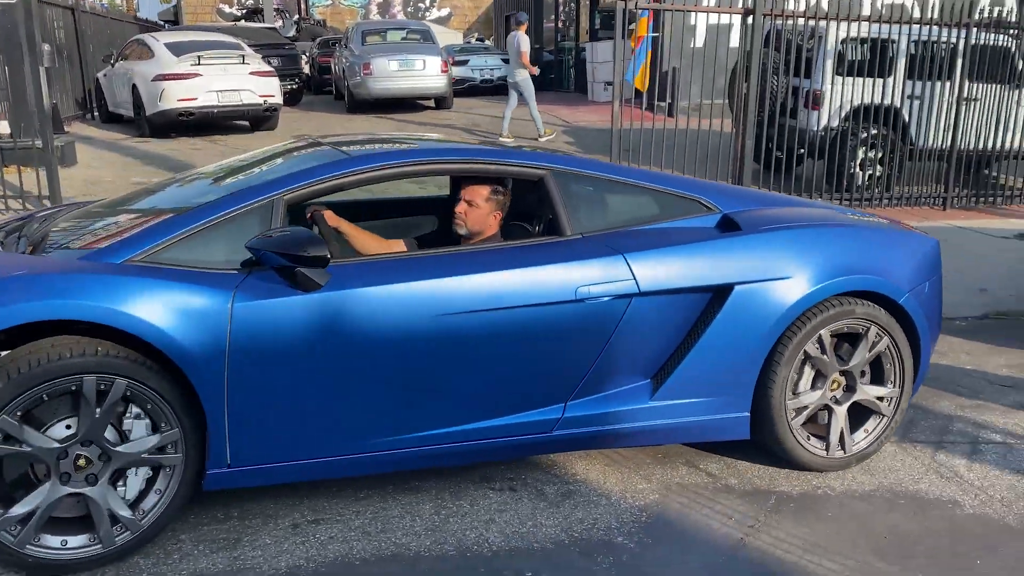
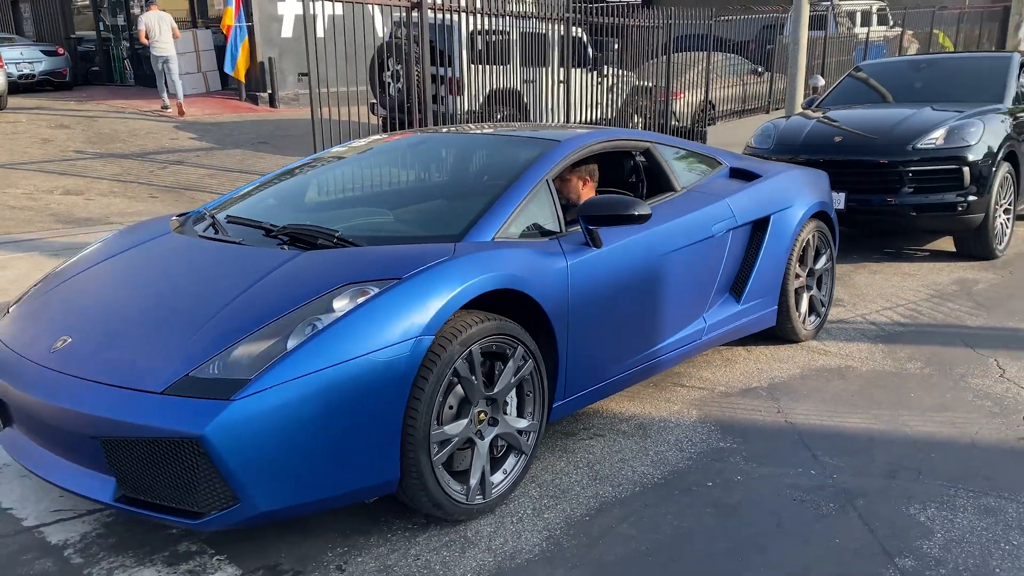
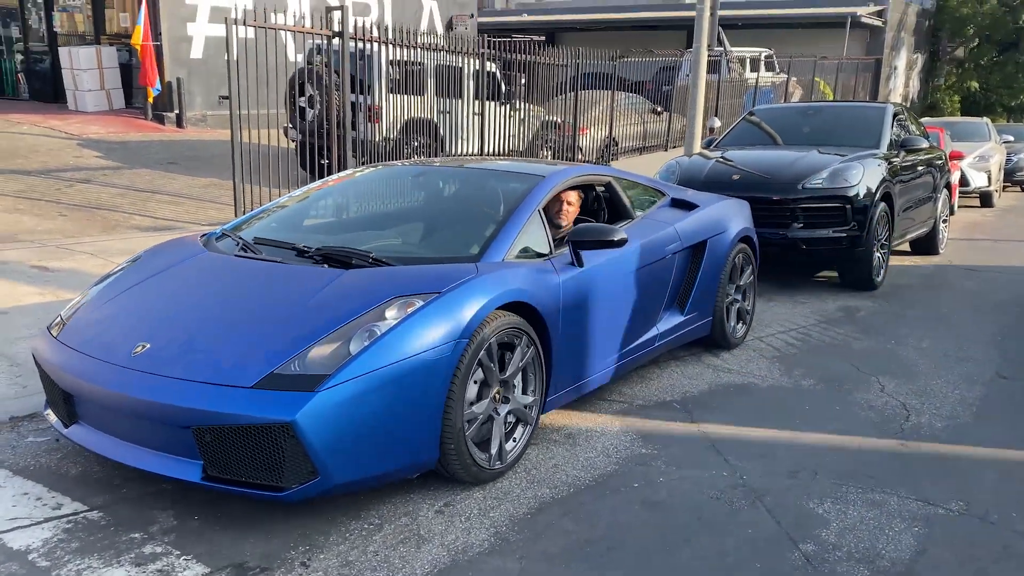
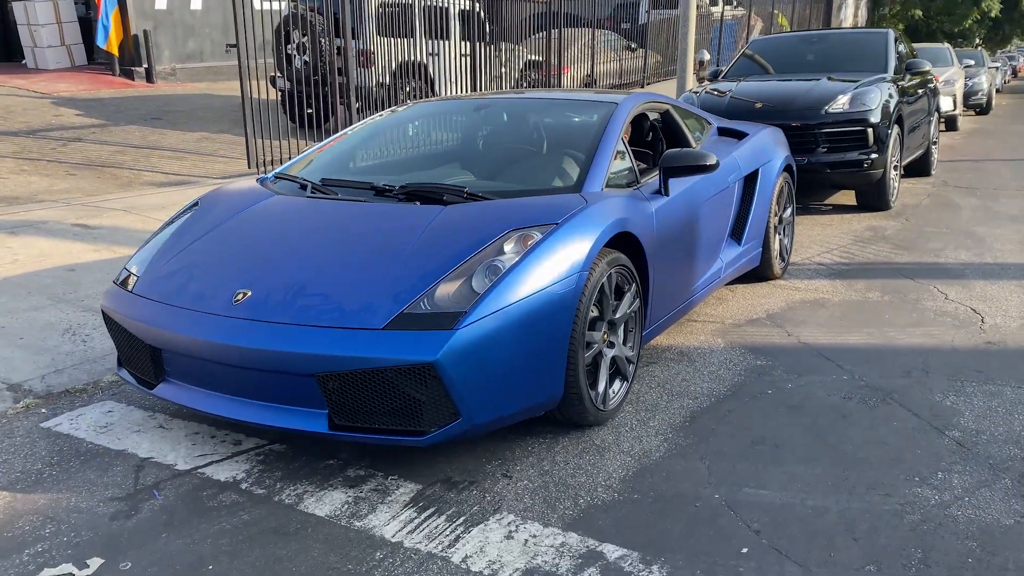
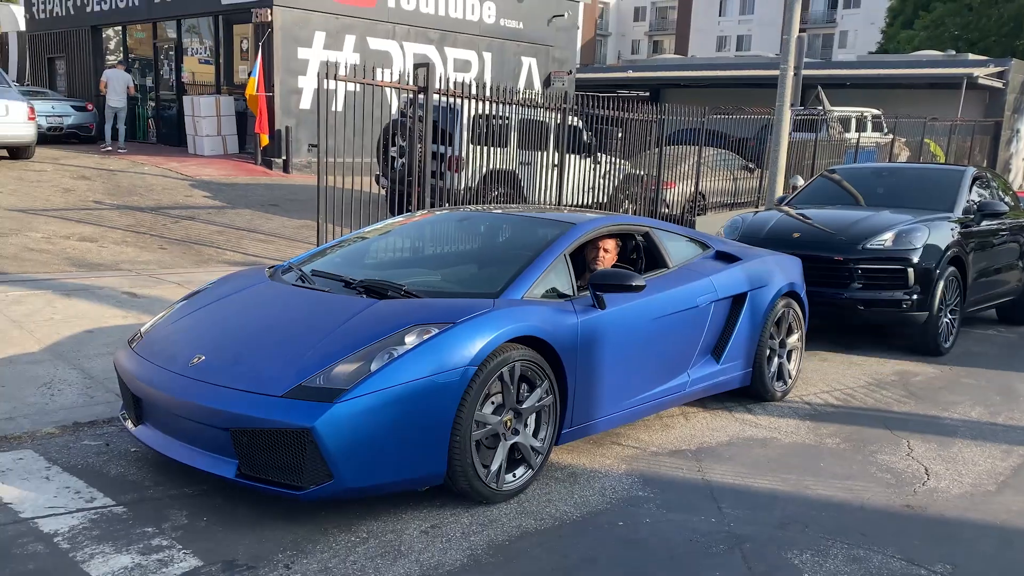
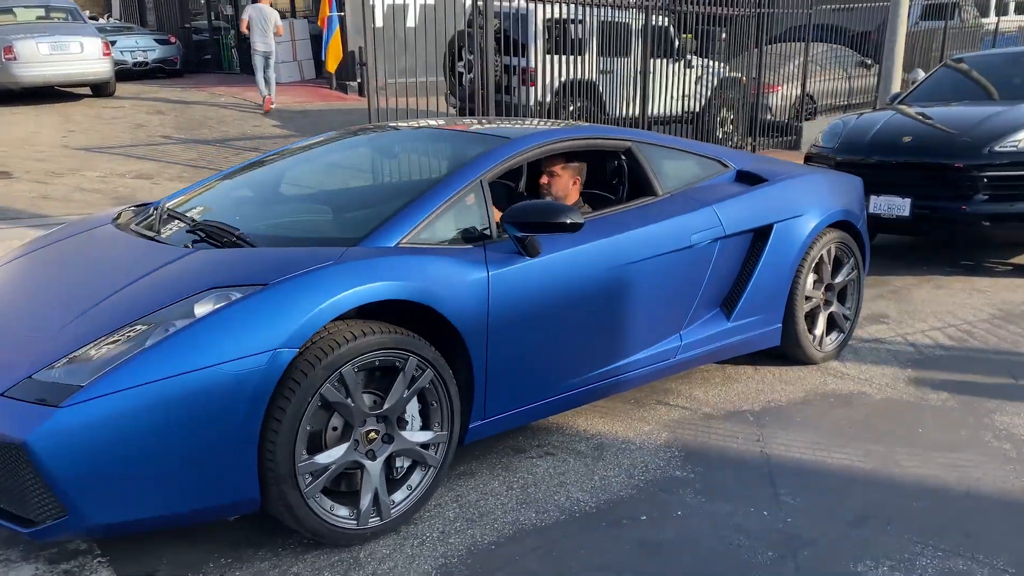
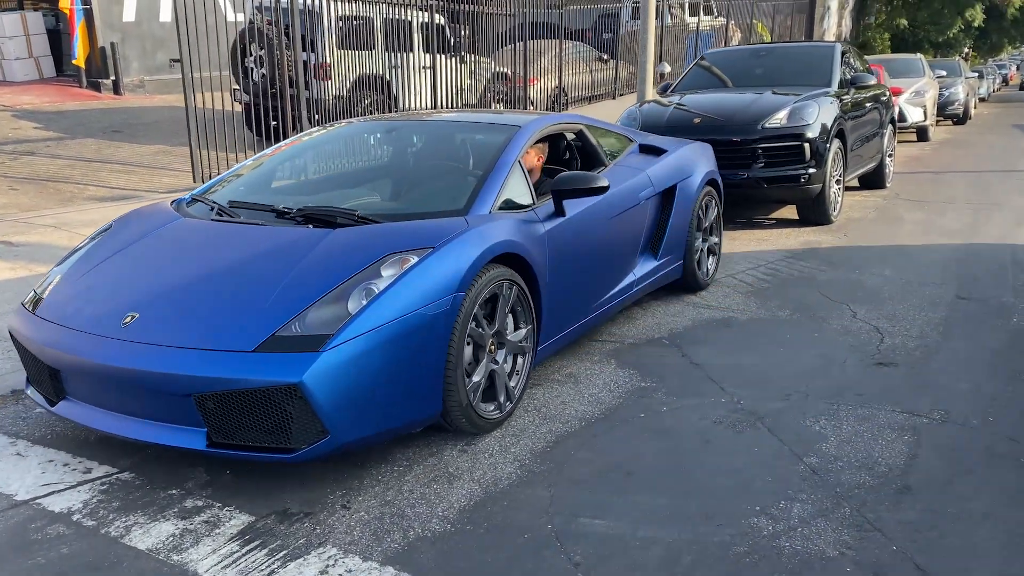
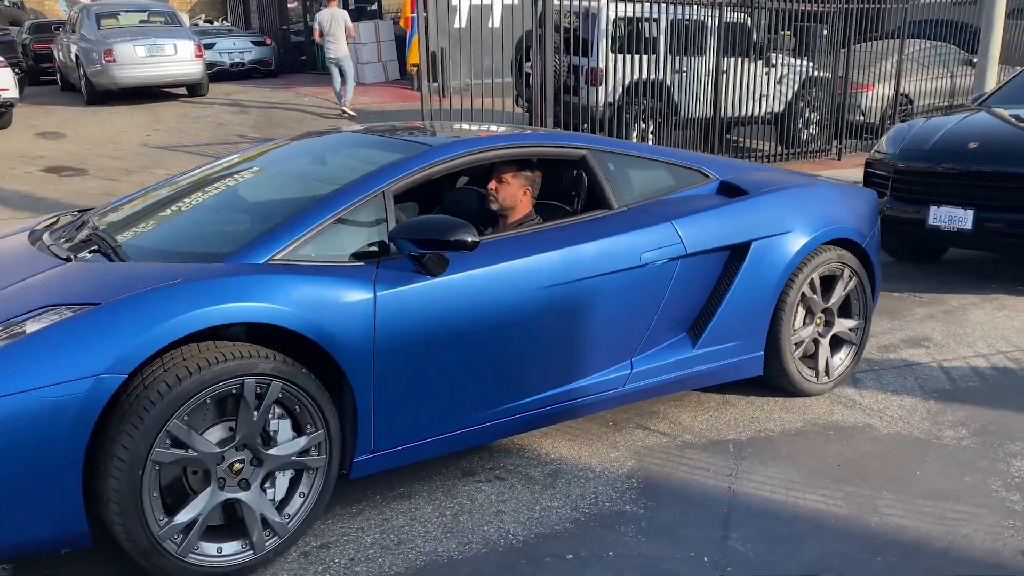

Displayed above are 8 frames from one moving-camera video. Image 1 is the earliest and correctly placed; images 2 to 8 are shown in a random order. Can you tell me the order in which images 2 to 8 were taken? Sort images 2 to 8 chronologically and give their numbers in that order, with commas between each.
8, 6, 2, 4, 7, 3, 5
